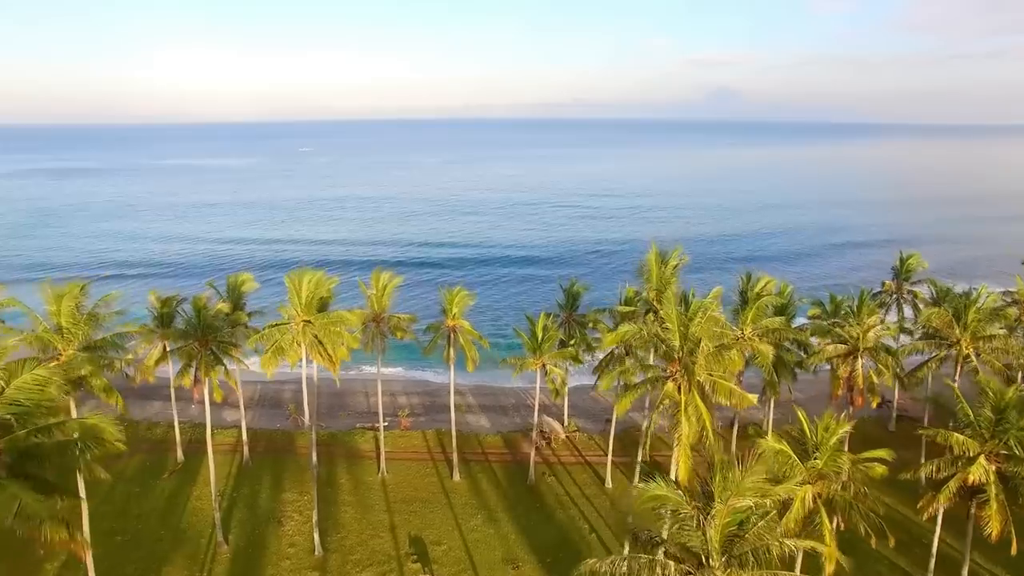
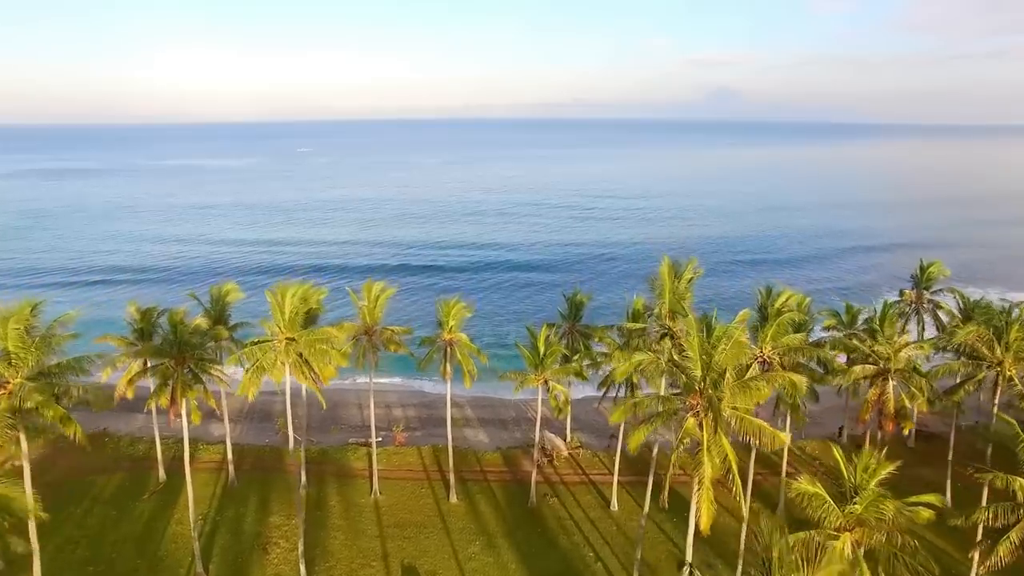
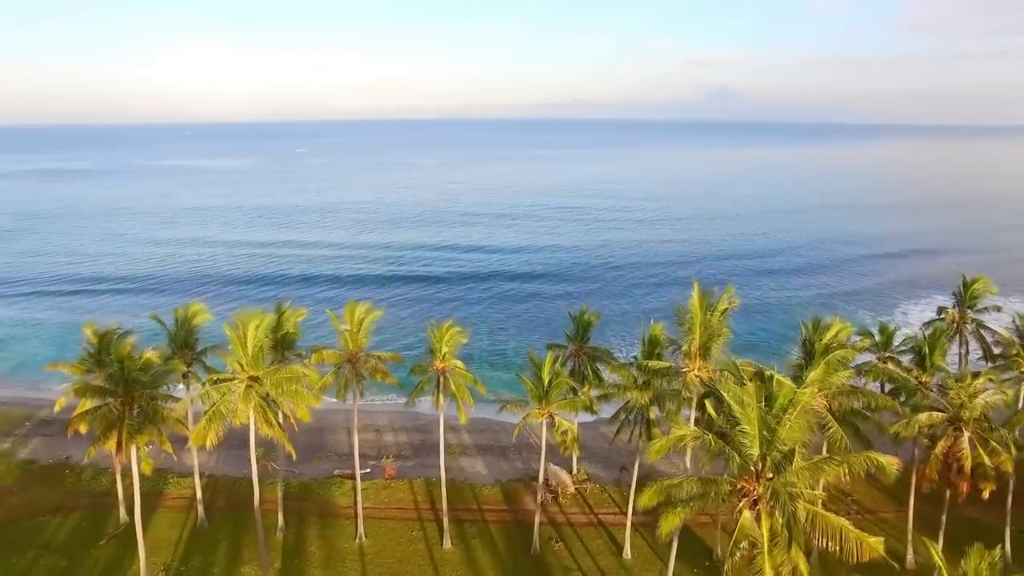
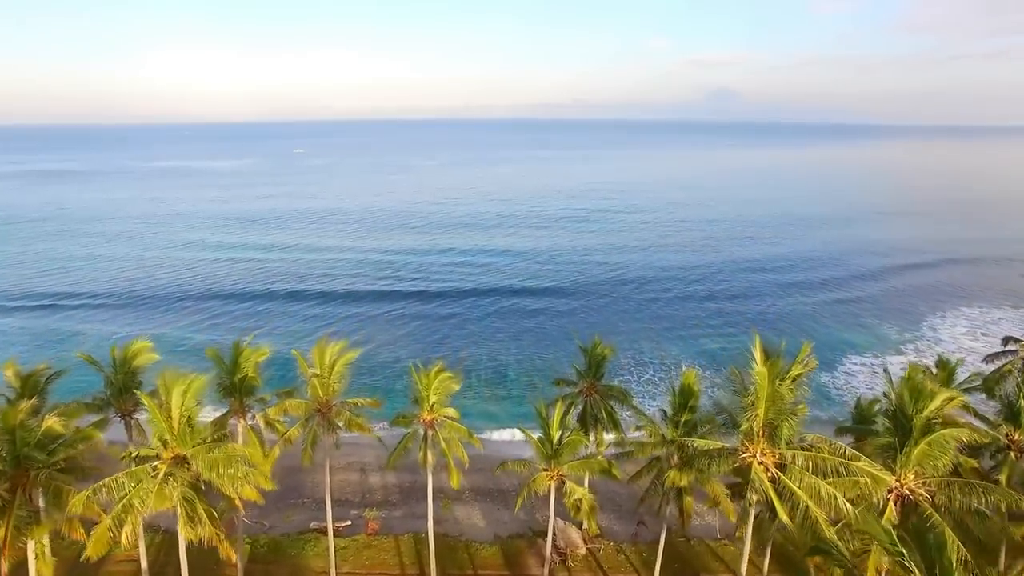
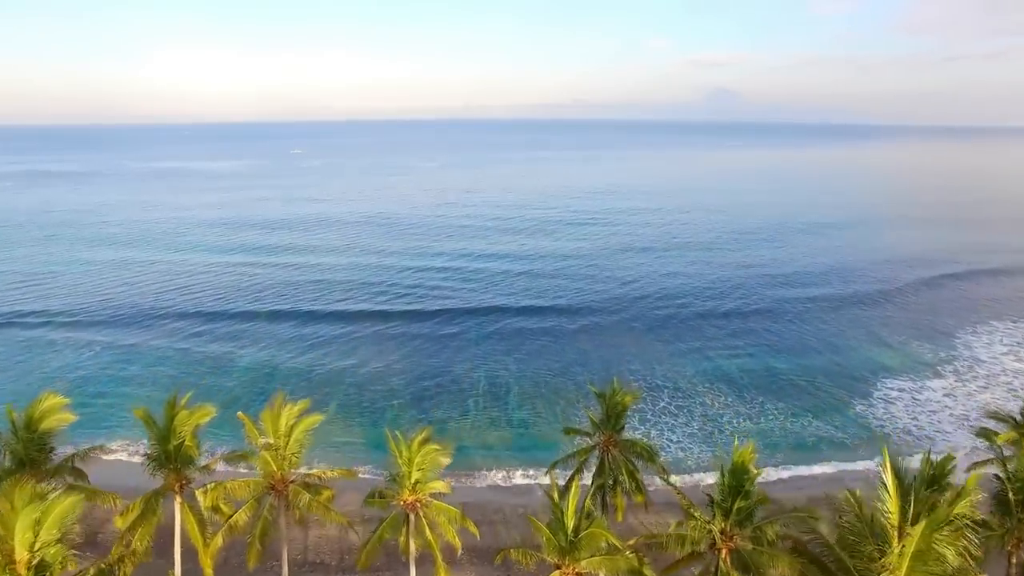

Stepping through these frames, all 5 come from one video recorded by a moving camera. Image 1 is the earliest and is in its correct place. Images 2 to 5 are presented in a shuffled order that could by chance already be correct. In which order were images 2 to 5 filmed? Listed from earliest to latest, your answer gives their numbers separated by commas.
2, 3, 4, 5
